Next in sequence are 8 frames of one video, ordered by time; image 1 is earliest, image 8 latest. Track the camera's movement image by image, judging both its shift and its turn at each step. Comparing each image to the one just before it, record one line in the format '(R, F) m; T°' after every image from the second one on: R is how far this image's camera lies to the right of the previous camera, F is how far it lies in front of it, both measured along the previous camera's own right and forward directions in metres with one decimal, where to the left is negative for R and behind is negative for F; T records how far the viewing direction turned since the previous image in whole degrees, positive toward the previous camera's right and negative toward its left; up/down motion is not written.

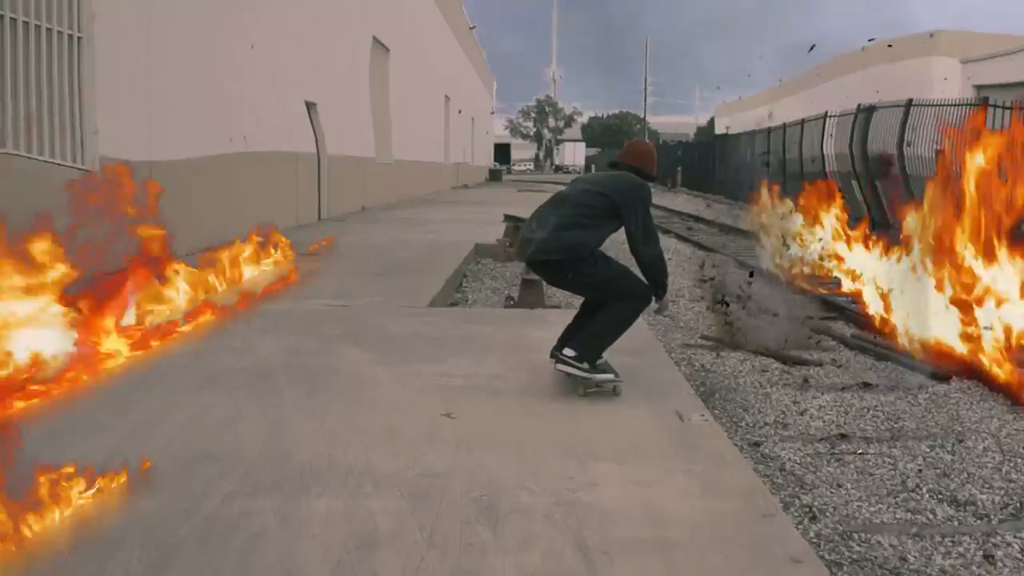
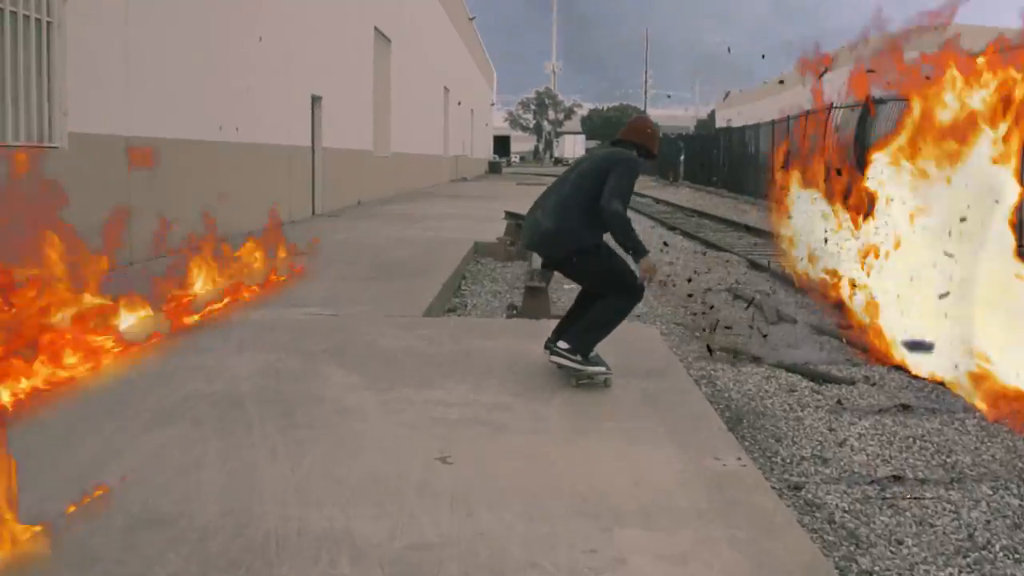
(0.0, +0.6) m; 0°
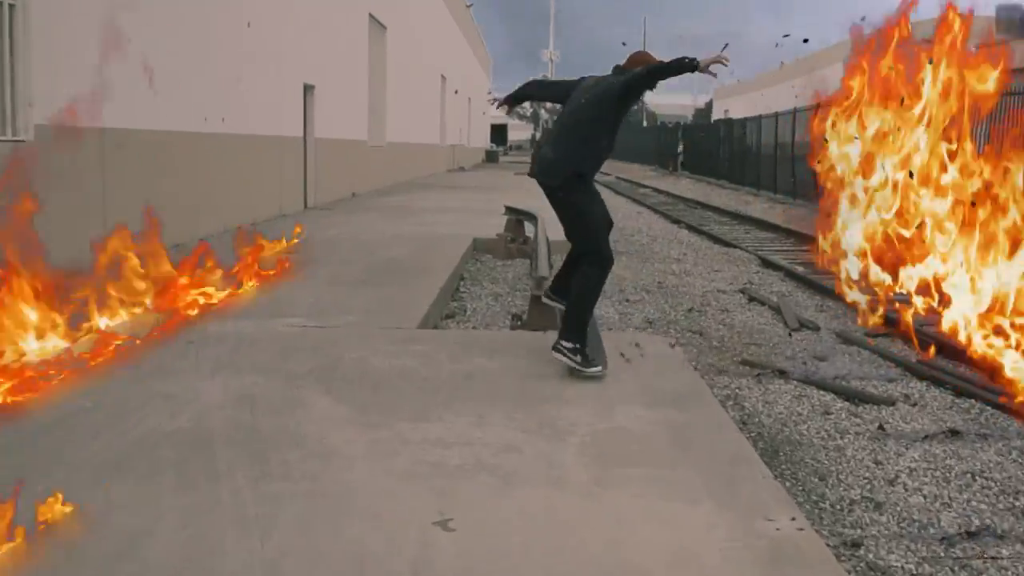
(0.0, +0.6) m; 0°
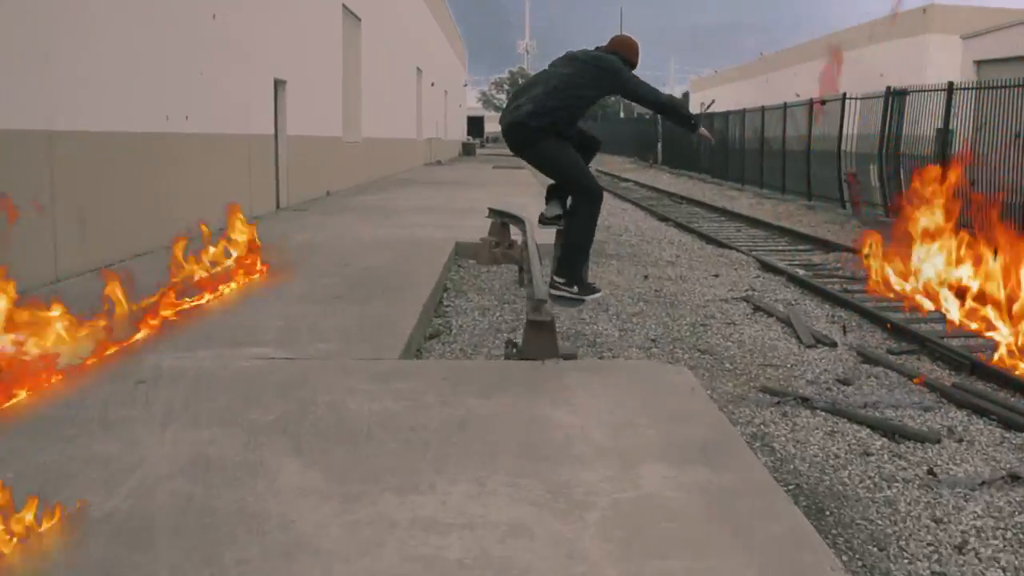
(-0.1, +0.7) m; +1°
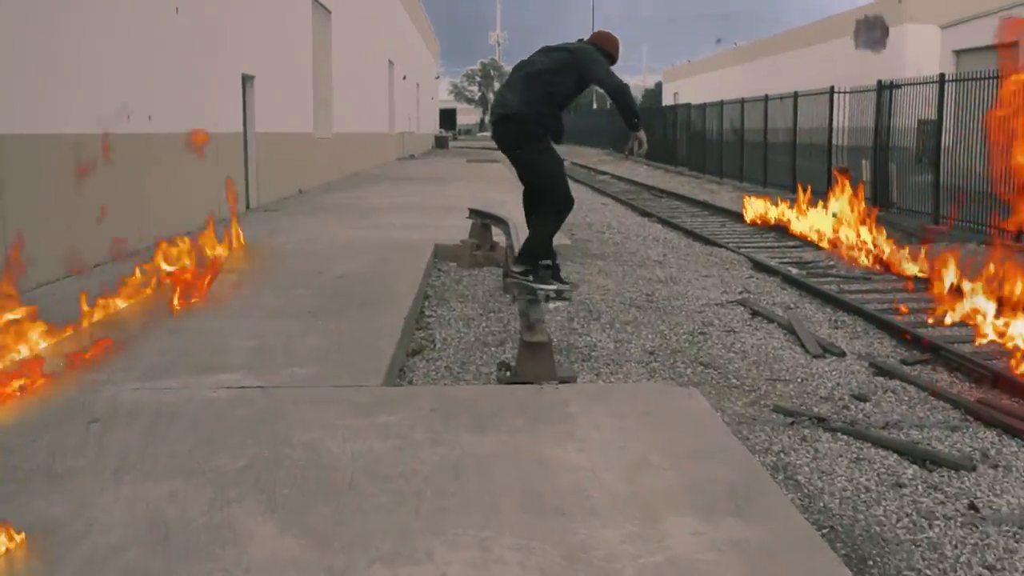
(-0.1, +0.5) m; +1°
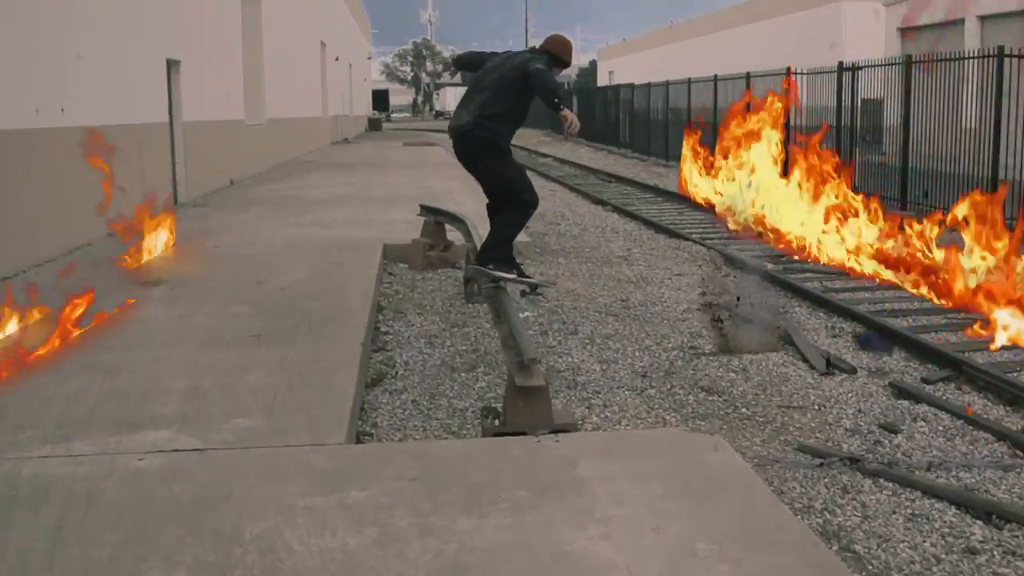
(-0.2, +0.8) m; +3°
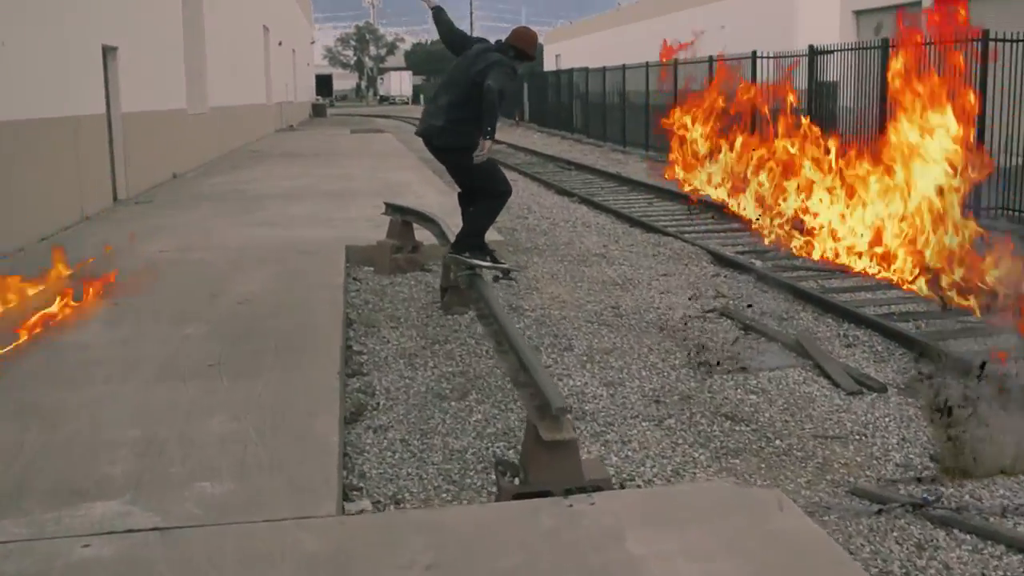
(-0.2, +0.7) m; +3°
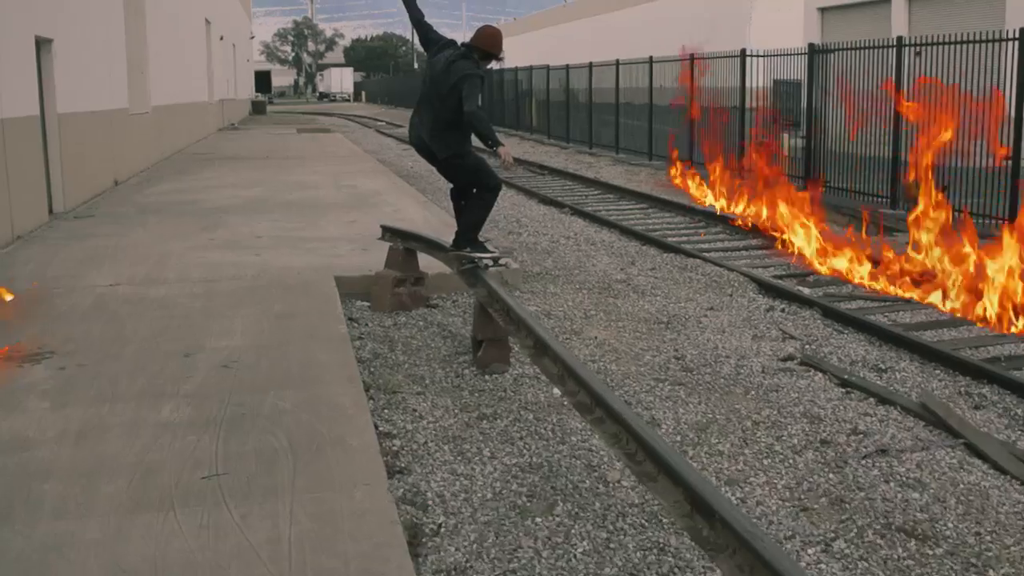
(-0.6, +1.3) m; +3°
